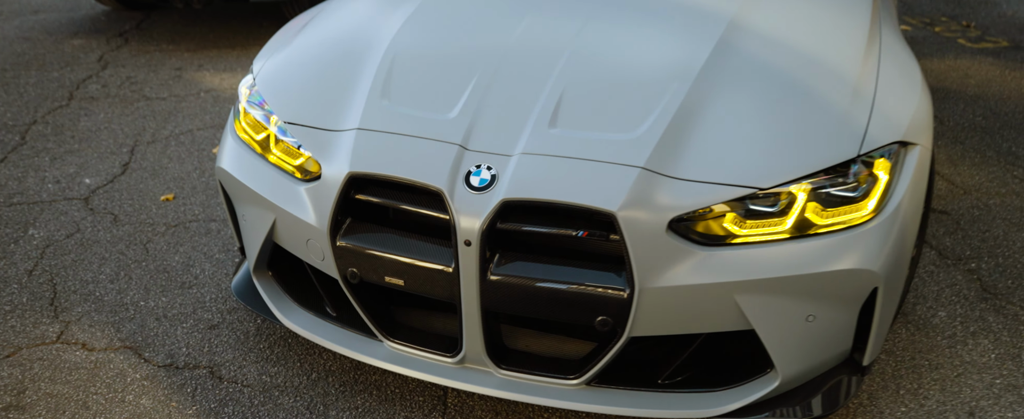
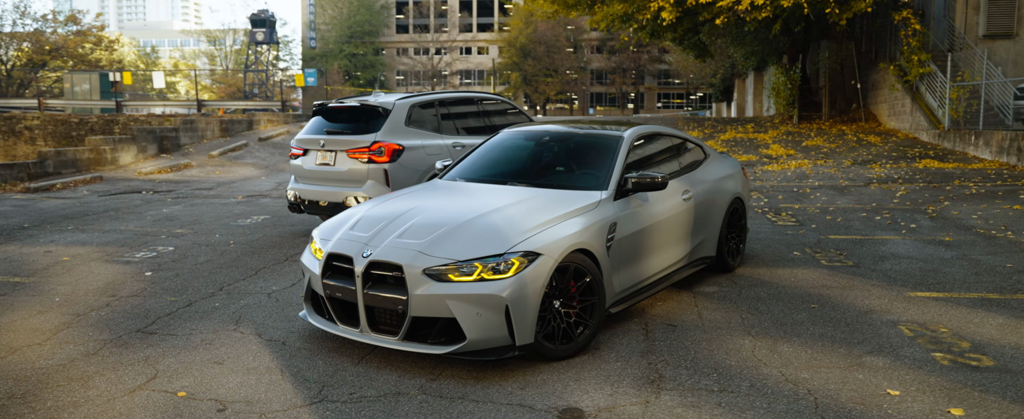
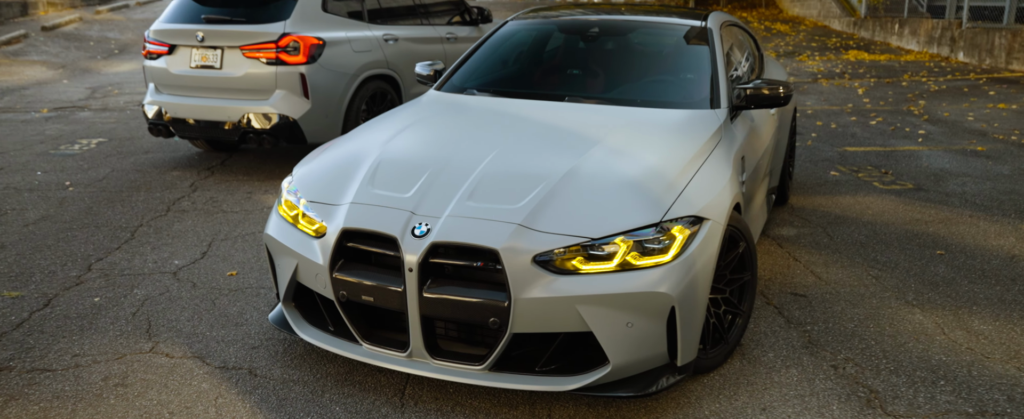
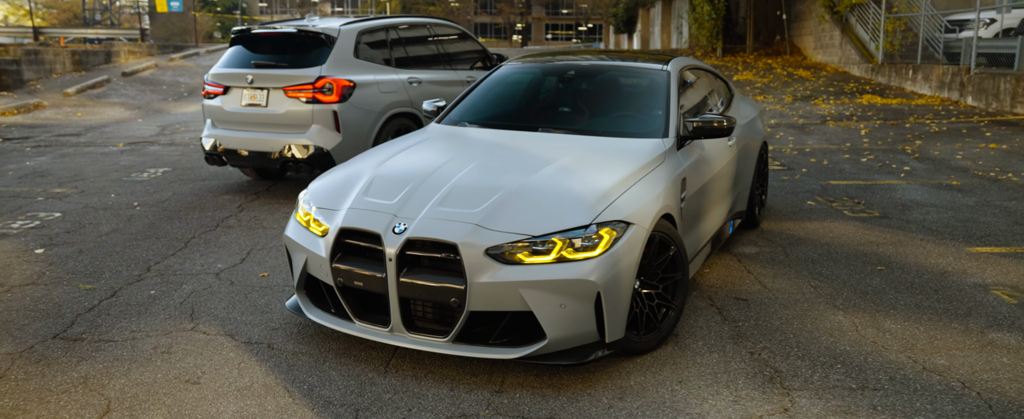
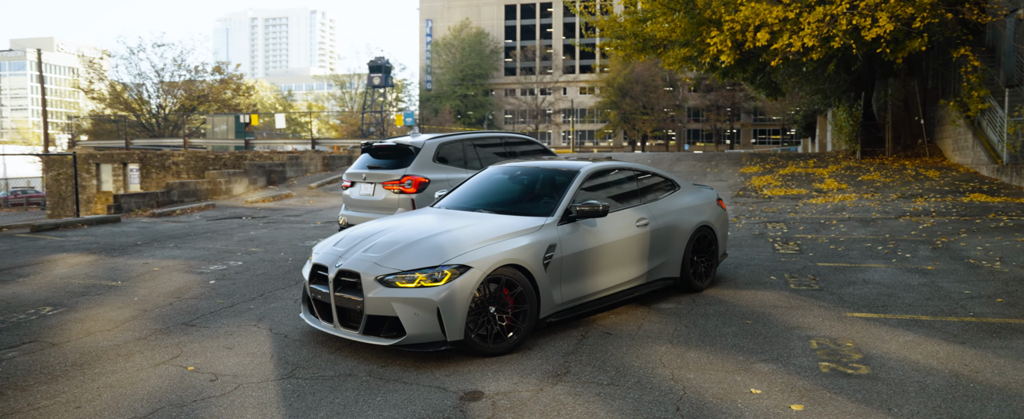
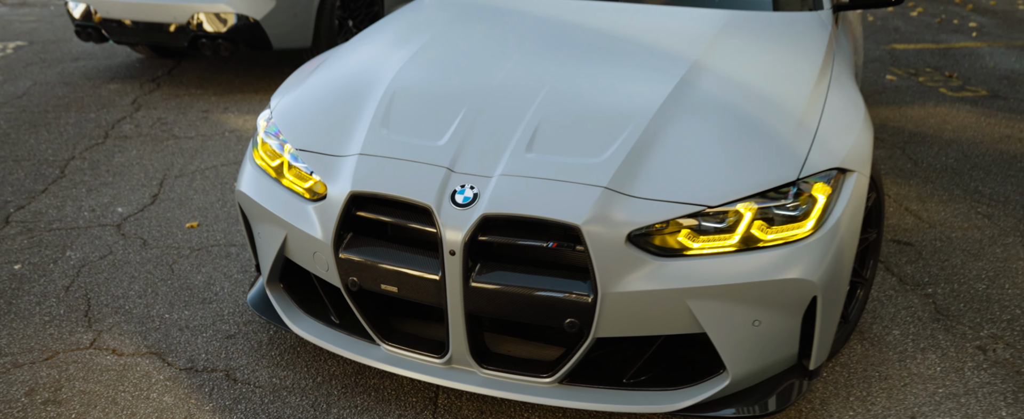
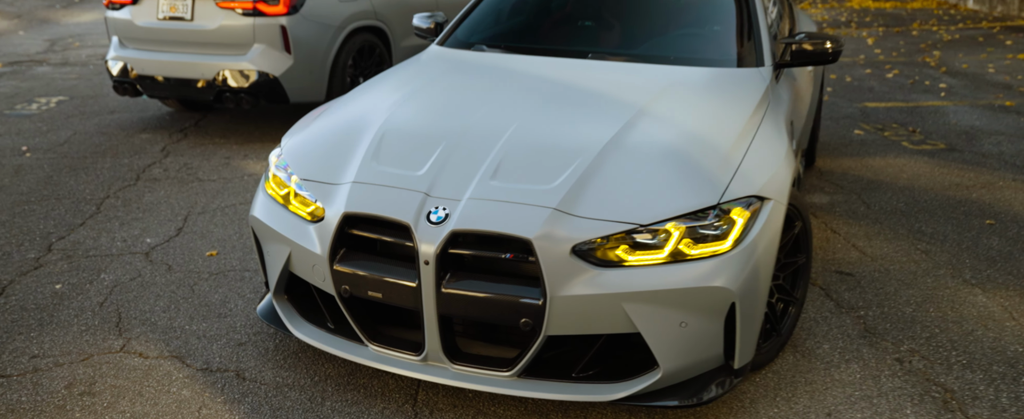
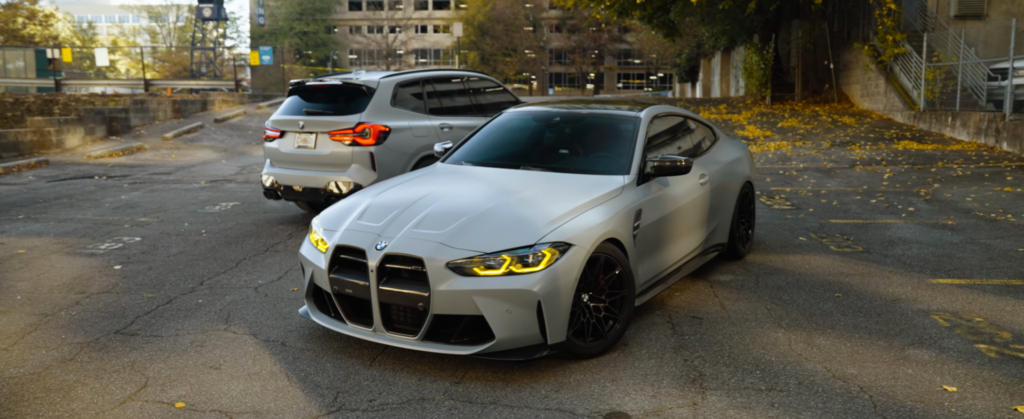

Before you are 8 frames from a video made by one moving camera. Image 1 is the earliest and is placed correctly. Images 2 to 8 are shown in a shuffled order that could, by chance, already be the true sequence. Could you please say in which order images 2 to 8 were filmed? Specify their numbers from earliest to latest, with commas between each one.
6, 7, 3, 4, 8, 2, 5
